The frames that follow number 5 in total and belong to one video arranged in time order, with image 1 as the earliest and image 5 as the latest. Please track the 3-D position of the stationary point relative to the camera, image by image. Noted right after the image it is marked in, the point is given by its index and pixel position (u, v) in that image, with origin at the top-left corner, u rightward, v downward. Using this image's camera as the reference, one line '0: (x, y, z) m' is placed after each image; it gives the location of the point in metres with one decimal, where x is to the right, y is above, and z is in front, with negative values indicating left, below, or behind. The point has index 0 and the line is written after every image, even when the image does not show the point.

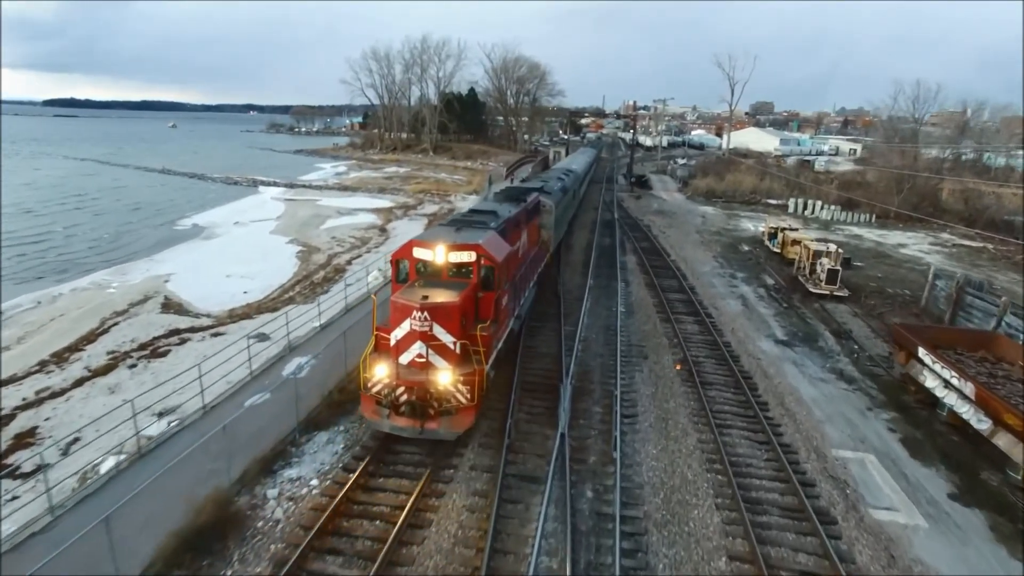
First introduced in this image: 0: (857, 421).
0: (+6.2, -2.4, +11.4) m
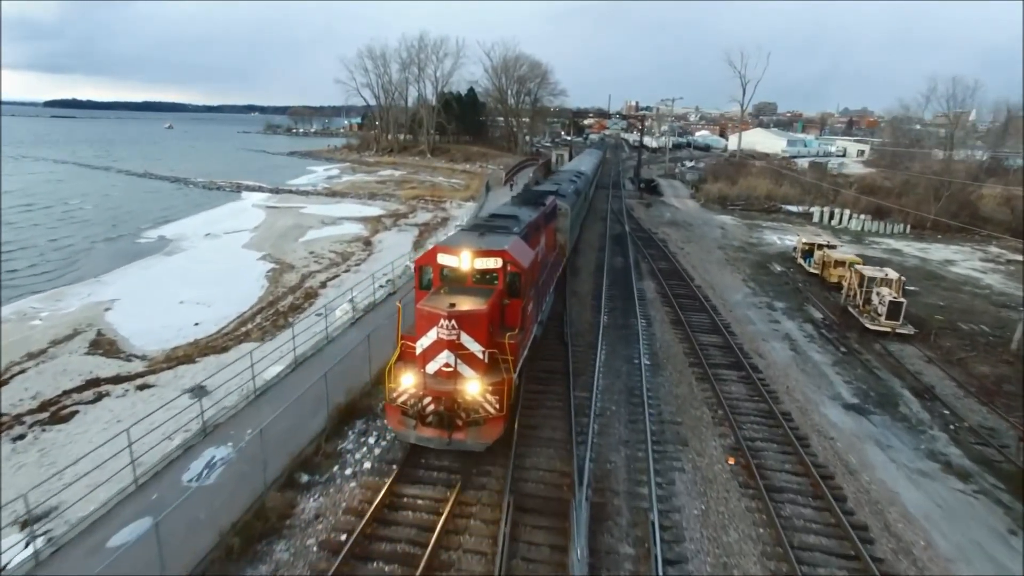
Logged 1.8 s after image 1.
0: (+6.1, -3.4, +7.9) m
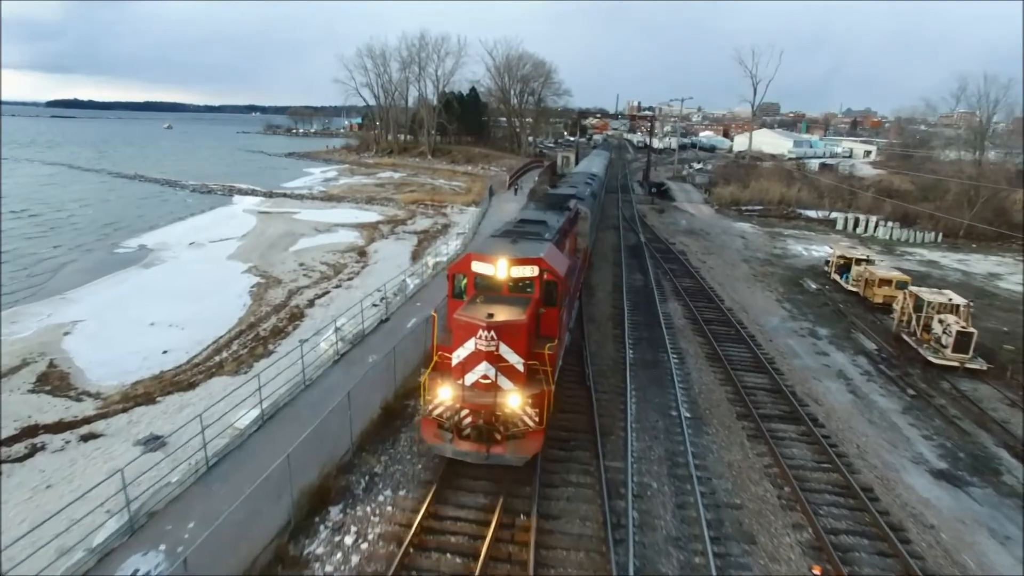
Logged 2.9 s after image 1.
0: (+6.3, -4.0, +5.6) m
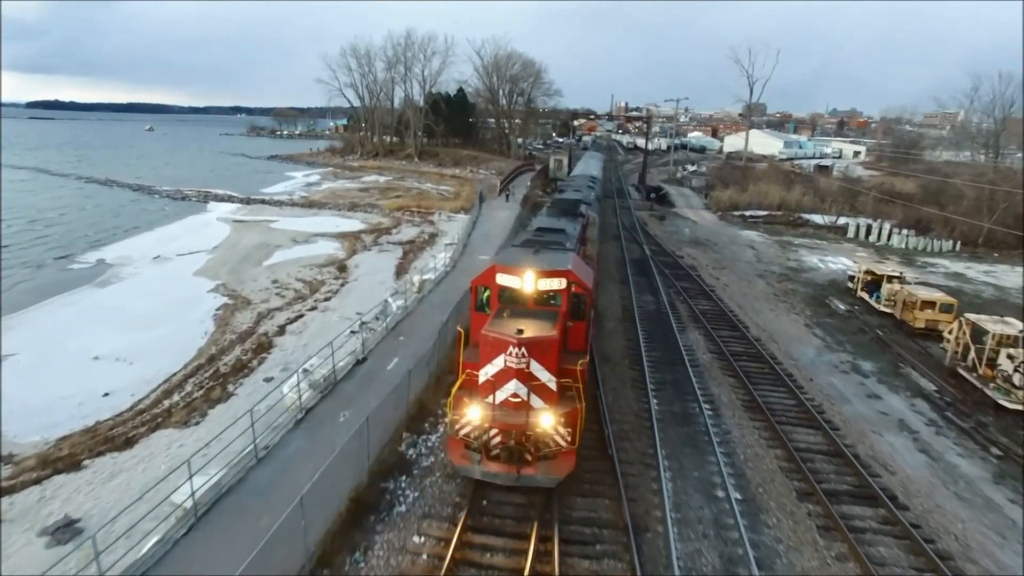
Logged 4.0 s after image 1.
0: (+6.5, -4.7, +3.4) m
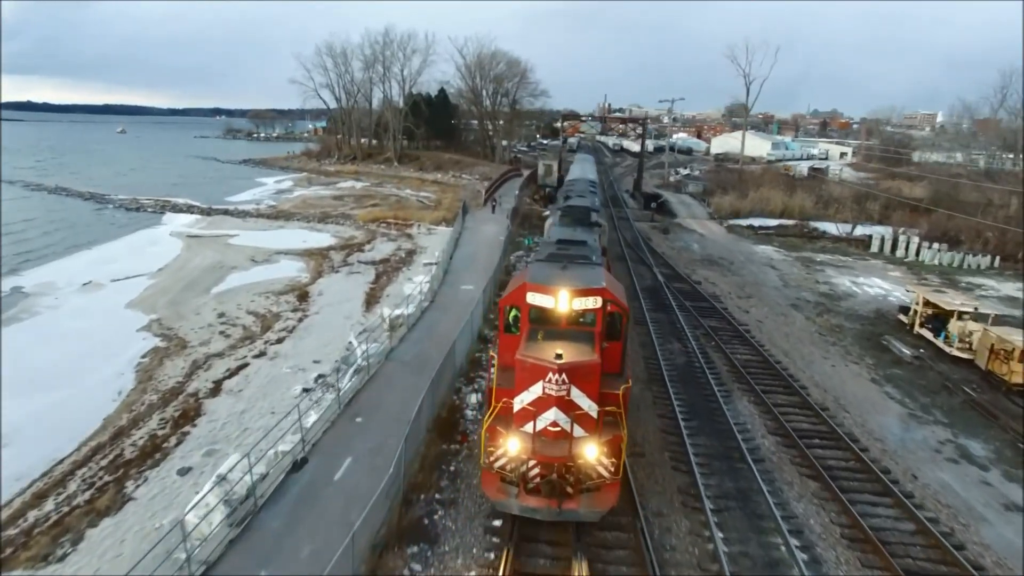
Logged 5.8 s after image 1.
0: (+6.8, -5.7, -0.3) m
